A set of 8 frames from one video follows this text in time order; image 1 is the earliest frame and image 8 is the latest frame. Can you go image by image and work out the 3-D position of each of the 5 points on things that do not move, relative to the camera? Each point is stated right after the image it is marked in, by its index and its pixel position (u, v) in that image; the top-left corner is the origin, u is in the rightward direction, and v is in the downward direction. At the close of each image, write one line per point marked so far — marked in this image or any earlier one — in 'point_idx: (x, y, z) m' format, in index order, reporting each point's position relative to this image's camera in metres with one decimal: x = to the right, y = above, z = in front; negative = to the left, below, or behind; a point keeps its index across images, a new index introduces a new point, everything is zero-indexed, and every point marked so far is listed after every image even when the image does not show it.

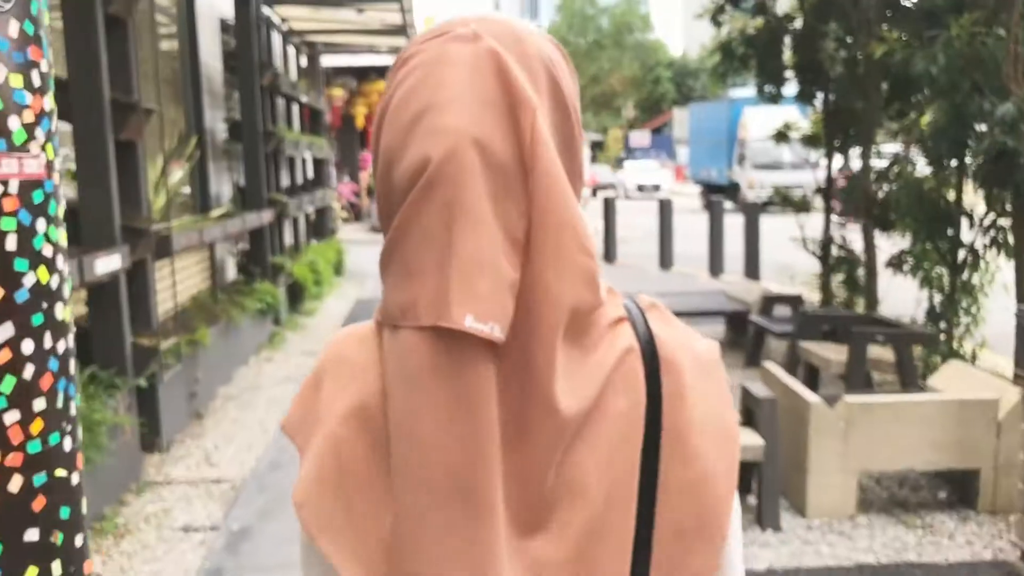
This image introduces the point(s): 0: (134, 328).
0: (-1.8, -0.2, +4.8) m
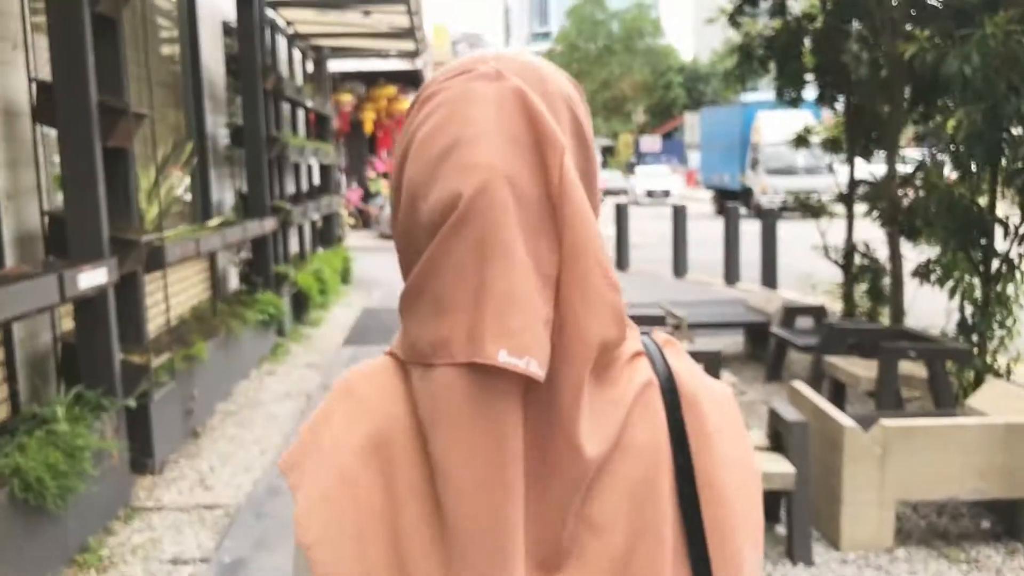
0: (-1.8, -0.3, +4.6) m
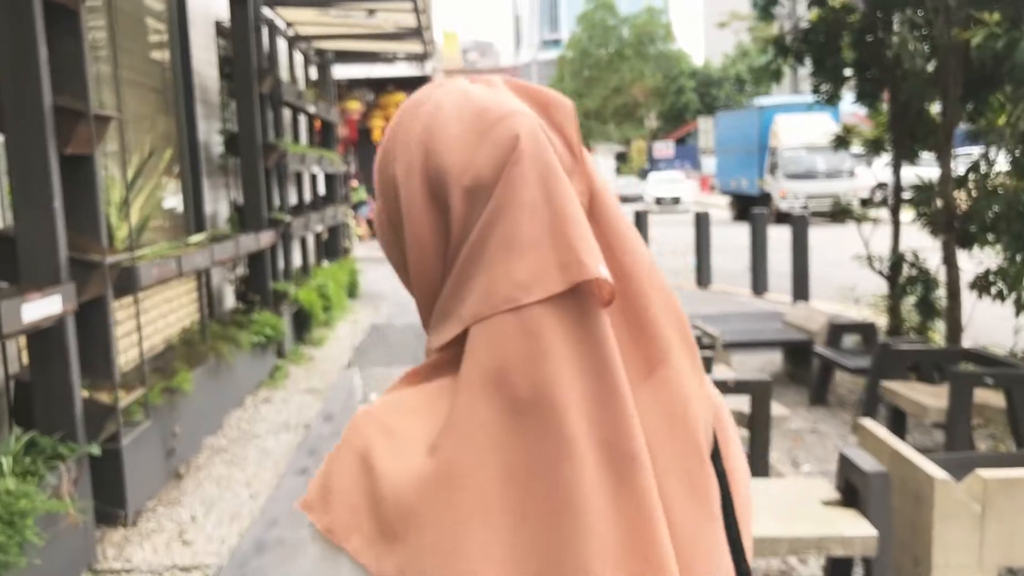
0: (-1.7, -0.4, +4.0) m
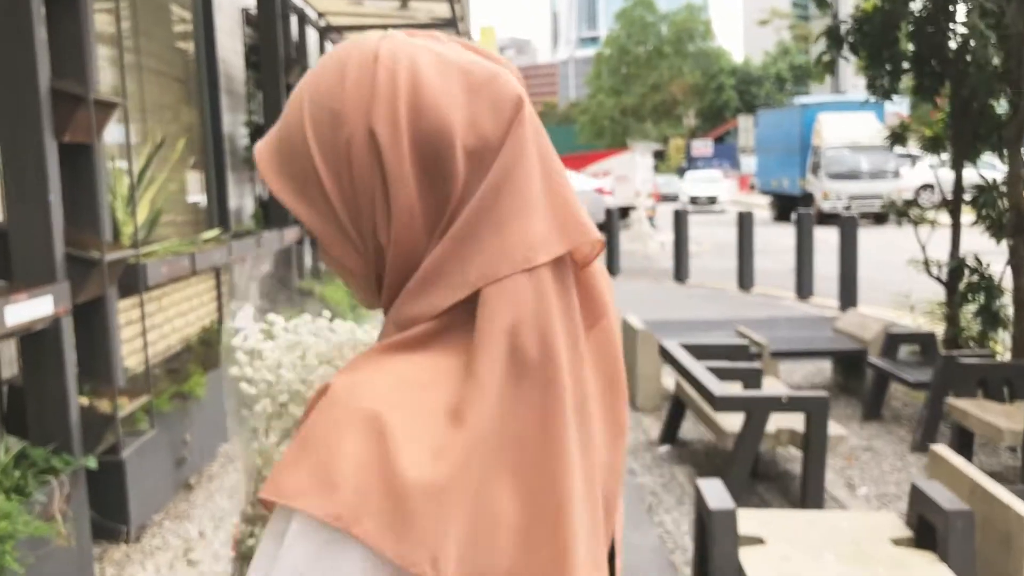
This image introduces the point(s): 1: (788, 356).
0: (-1.6, -0.4, +3.7) m
1: (+1.7, -0.4, +6.0) m
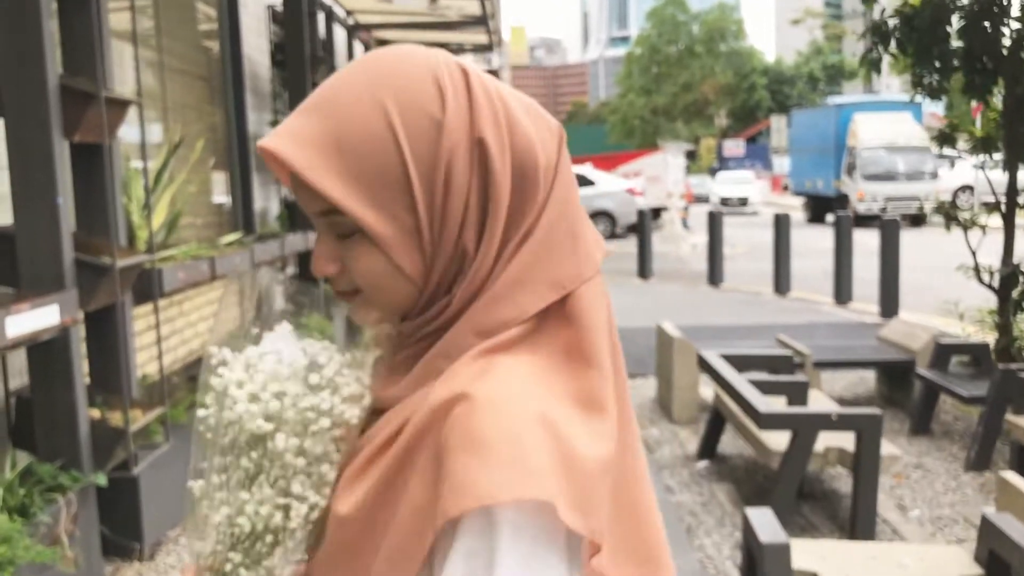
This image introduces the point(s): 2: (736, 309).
0: (-1.4, -0.4, +3.5) m
1: (+1.8, -0.4, +5.8) m
2: (+2.3, -0.2, +10.2) m
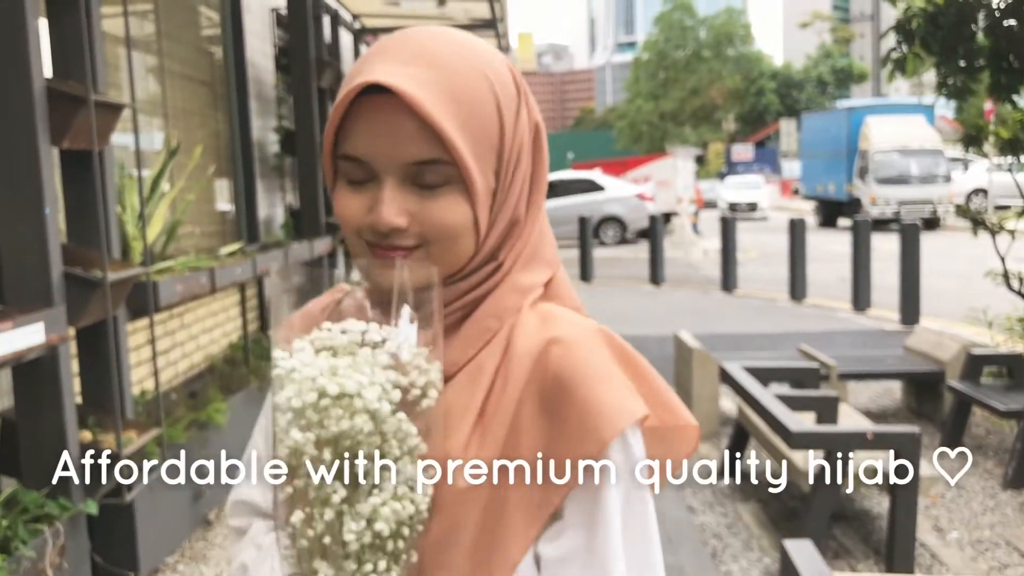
0: (-1.4, -0.4, +3.4) m
1: (+1.9, -0.5, +5.5) m
2: (+2.4, -0.3, +10.0) m
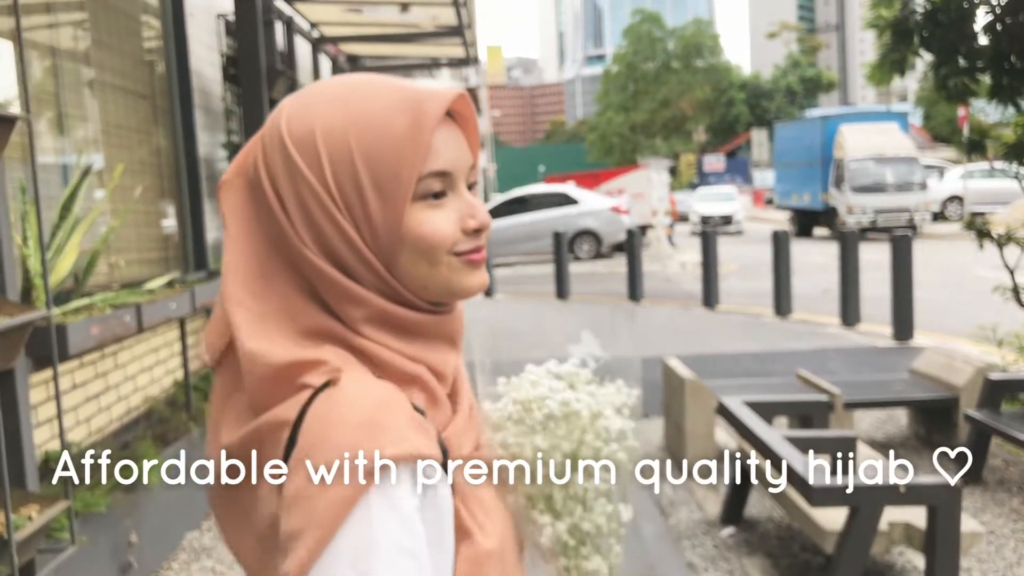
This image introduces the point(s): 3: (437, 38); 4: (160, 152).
0: (-1.5, -0.6, +2.8) m
1: (+1.8, -0.6, +5.1) m
2: (+2.1, -0.4, +9.5) m
3: (-0.7, +2.3, +9.2) m
4: (-2.1, +0.8, +5.9) m
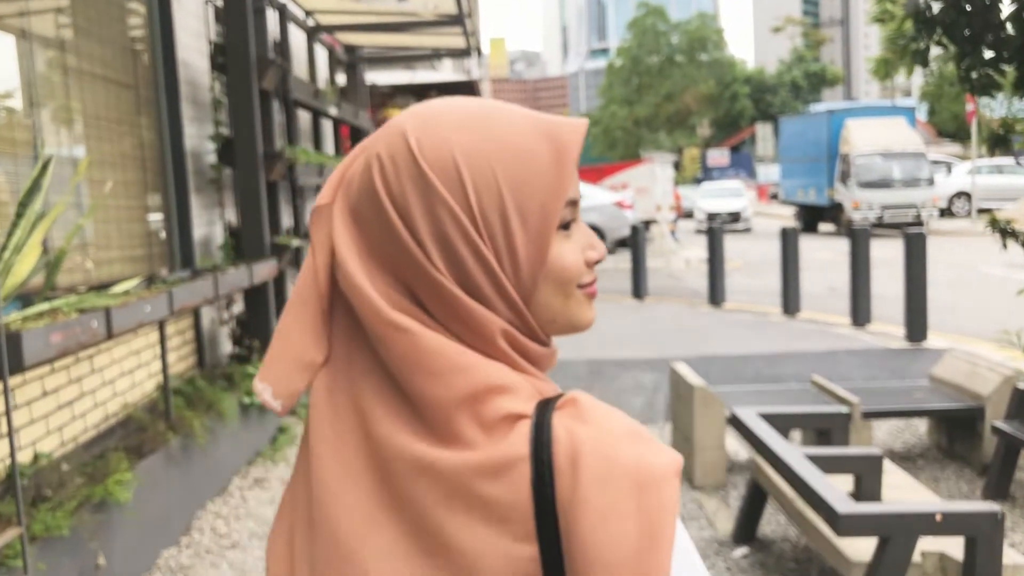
0: (-1.5, -0.6, +2.5) m
1: (+1.8, -0.6, +4.8) m
2: (+2.1, -0.4, +9.2) m
3: (-0.7, +2.3, +8.9) m
4: (-2.1, +0.8, +5.6) m
